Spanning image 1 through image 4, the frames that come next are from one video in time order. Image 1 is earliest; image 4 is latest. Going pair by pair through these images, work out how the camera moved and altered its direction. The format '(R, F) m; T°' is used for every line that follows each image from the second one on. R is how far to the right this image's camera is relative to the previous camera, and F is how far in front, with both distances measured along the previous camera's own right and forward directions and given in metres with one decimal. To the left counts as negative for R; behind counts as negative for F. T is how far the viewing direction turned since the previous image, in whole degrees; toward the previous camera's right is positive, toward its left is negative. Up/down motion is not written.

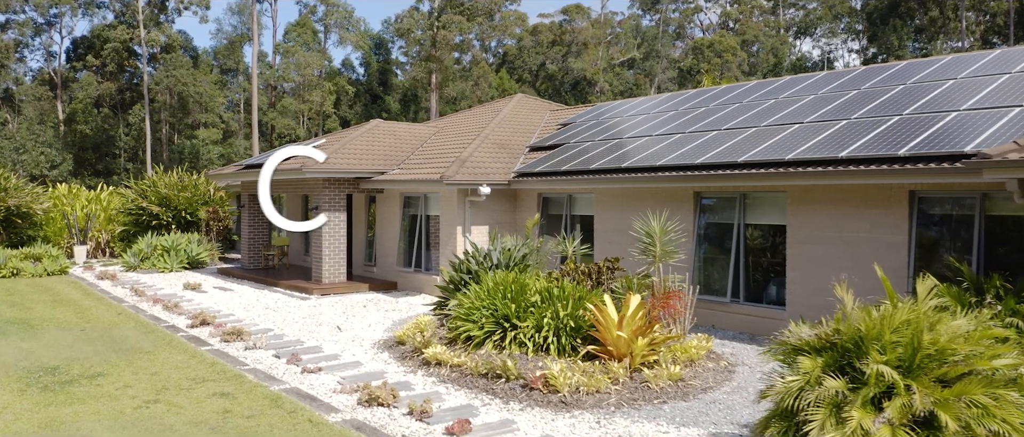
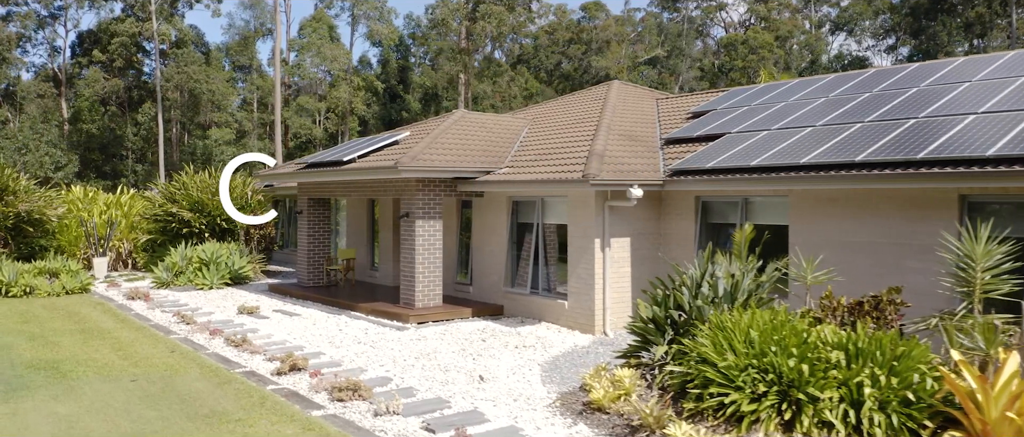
(-4.6, +3.4) m; 0°
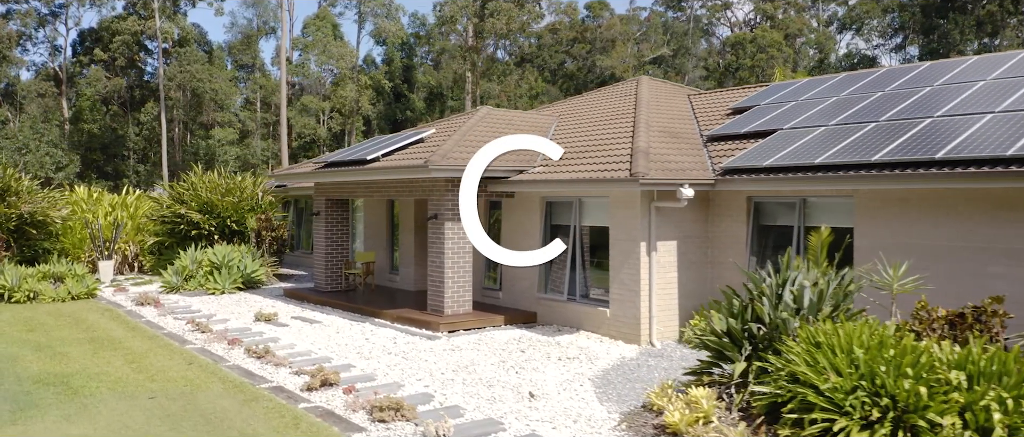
(-1.1, +0.8) m; 0°
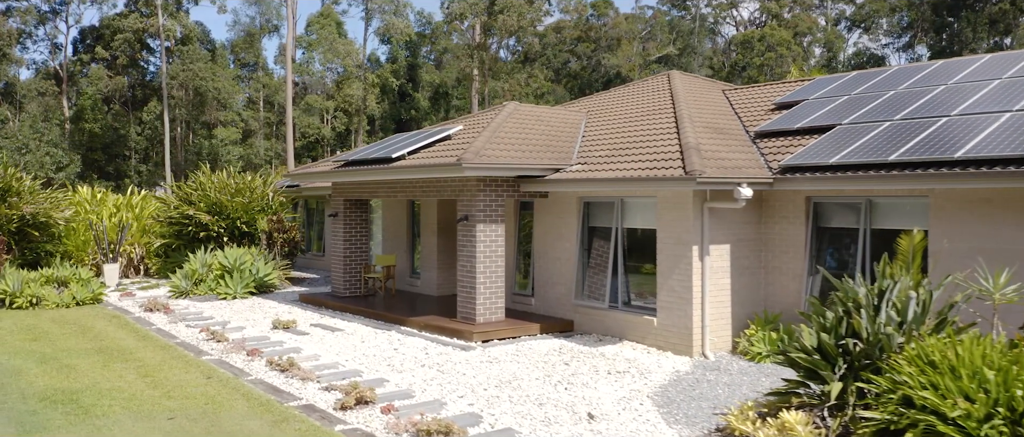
(-1.1, +0.9) m; 0°
